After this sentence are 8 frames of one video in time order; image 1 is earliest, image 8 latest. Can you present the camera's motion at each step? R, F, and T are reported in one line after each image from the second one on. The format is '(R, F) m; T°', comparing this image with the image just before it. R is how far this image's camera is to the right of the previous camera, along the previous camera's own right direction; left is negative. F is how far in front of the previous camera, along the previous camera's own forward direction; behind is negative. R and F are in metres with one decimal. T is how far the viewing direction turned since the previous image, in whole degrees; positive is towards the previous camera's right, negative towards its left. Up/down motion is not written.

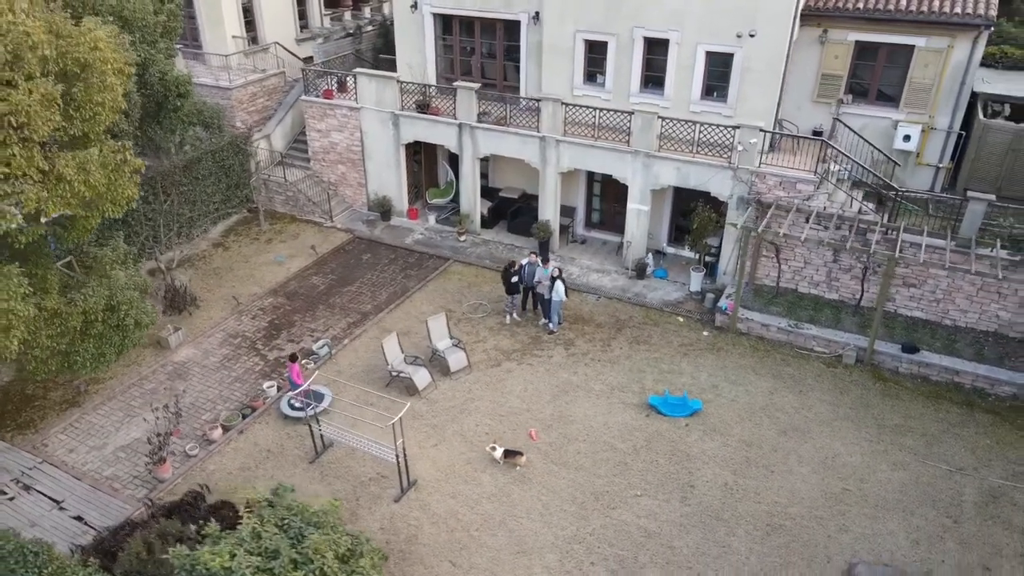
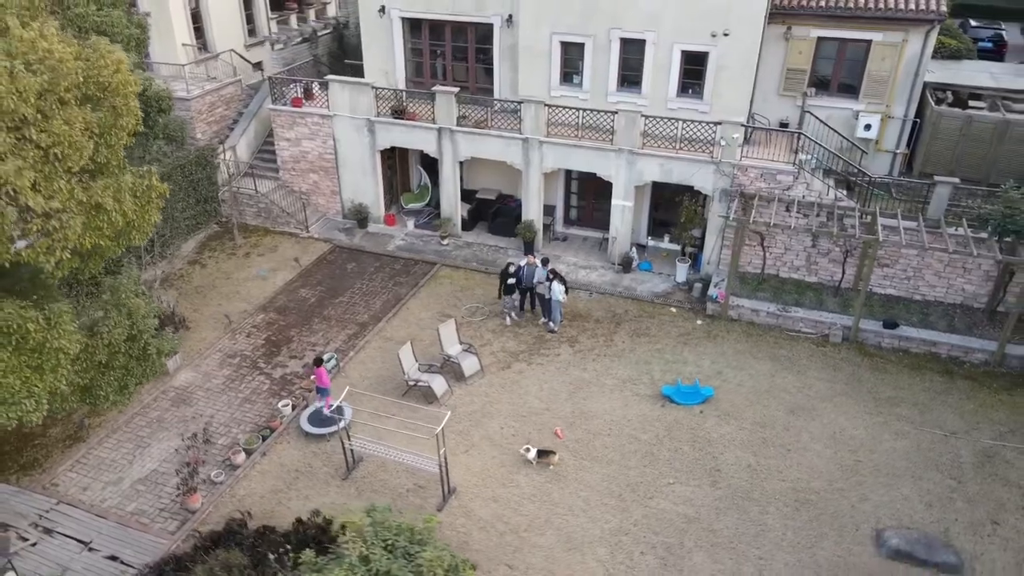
(-1.5, -0.1) m; +6°
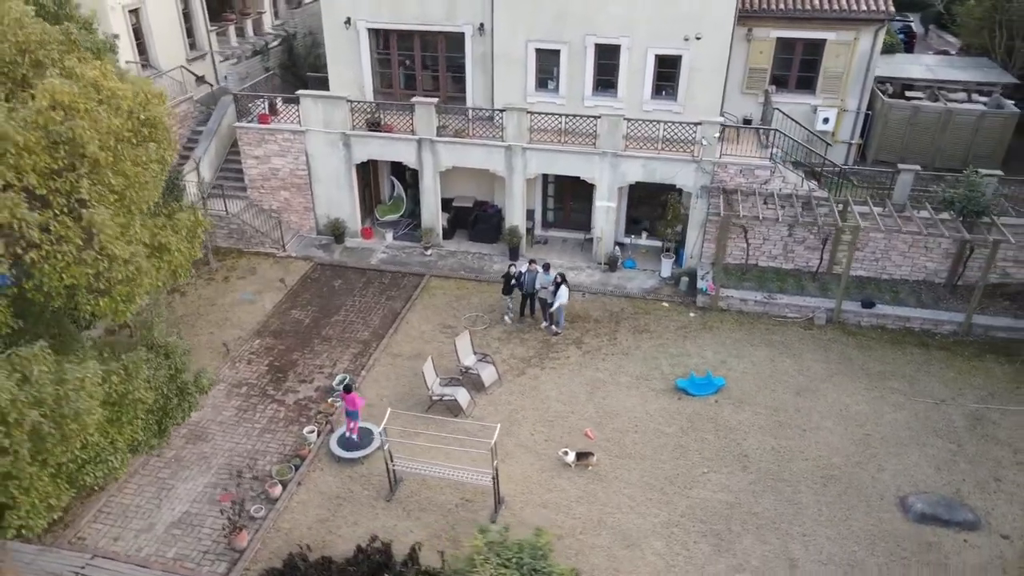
(-1.8, -0.1) m; +7°
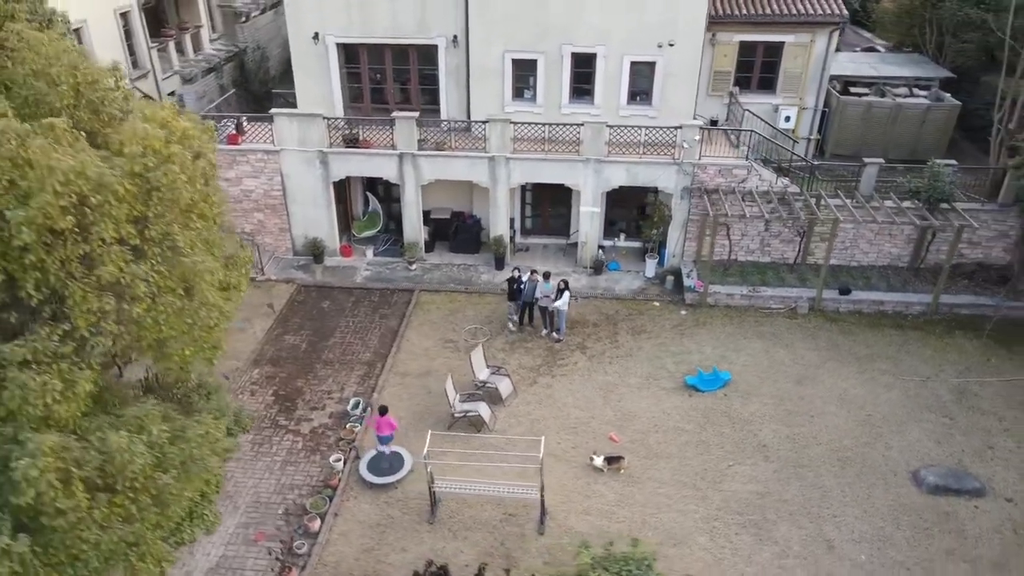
(-1.6, 0.0) m; +7°
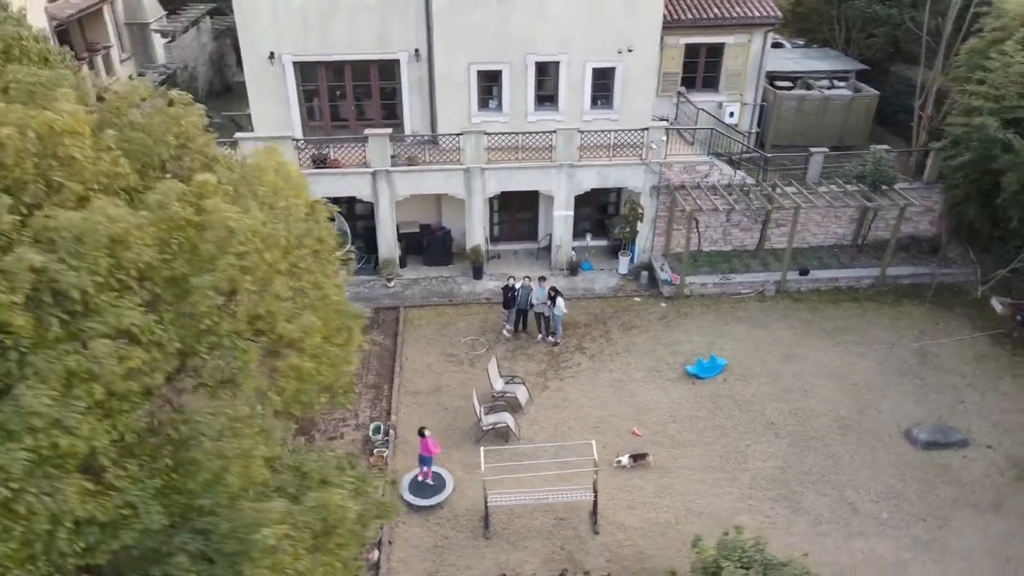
(-2.1, -0.1) m; +9°
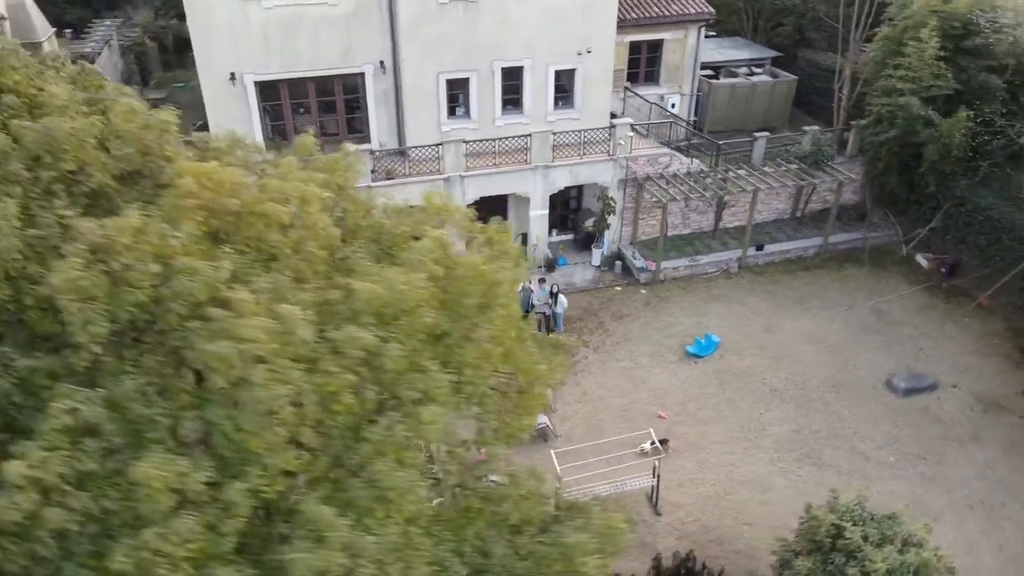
(-2.7, -0.1) m; +10°
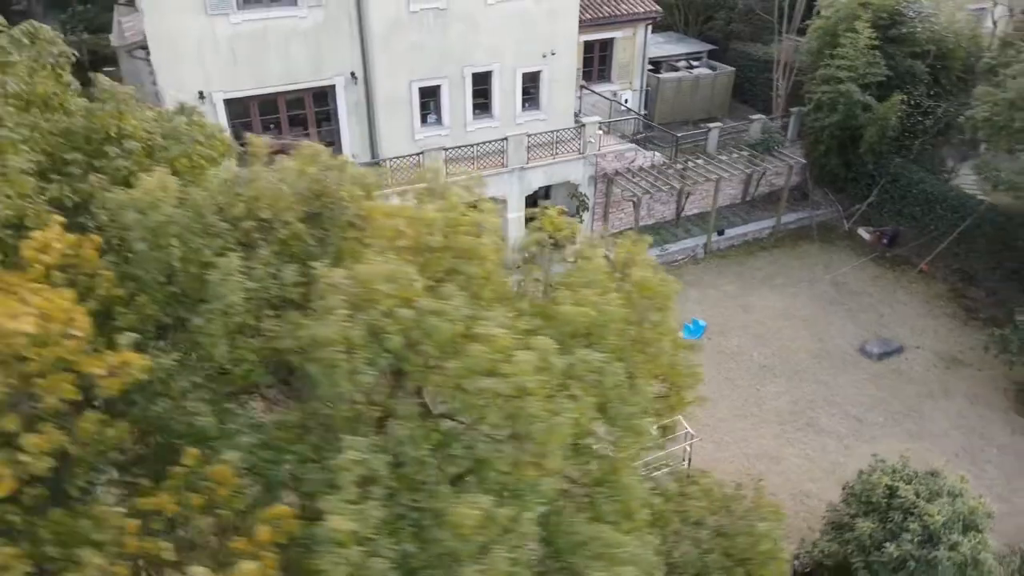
(-2.0, -0.1) m; +8°
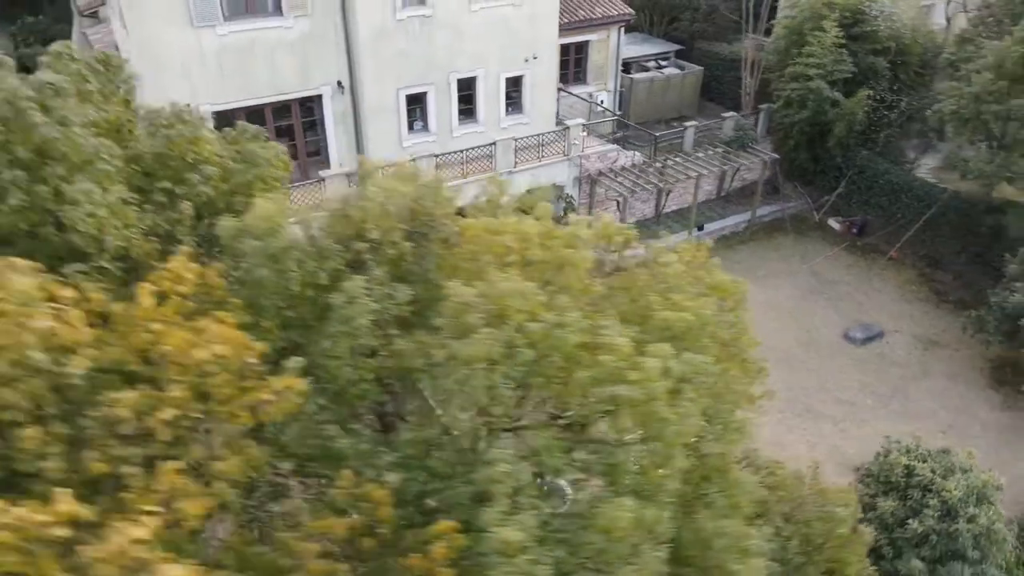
(-1.0, -0.1) m; +4°
